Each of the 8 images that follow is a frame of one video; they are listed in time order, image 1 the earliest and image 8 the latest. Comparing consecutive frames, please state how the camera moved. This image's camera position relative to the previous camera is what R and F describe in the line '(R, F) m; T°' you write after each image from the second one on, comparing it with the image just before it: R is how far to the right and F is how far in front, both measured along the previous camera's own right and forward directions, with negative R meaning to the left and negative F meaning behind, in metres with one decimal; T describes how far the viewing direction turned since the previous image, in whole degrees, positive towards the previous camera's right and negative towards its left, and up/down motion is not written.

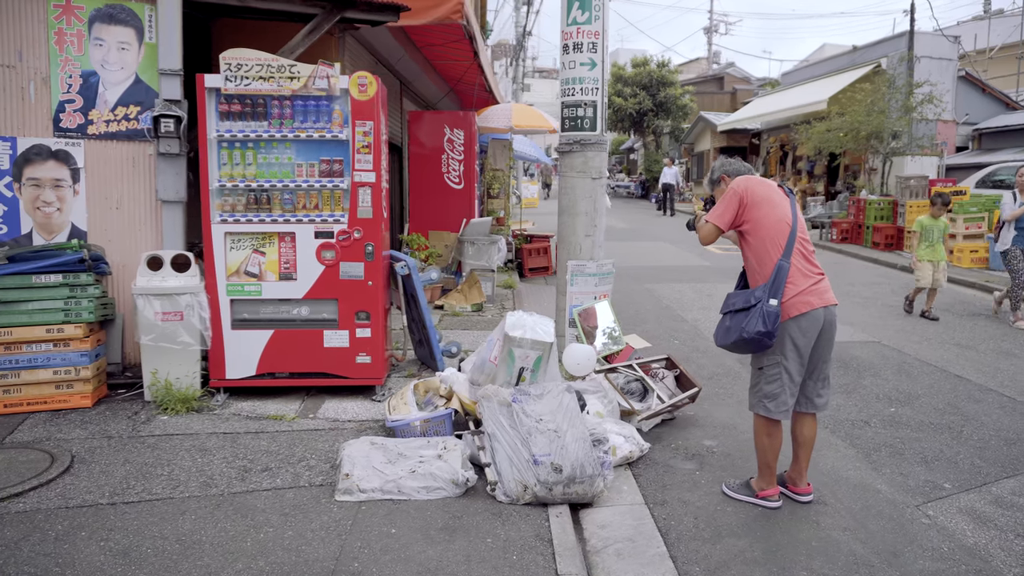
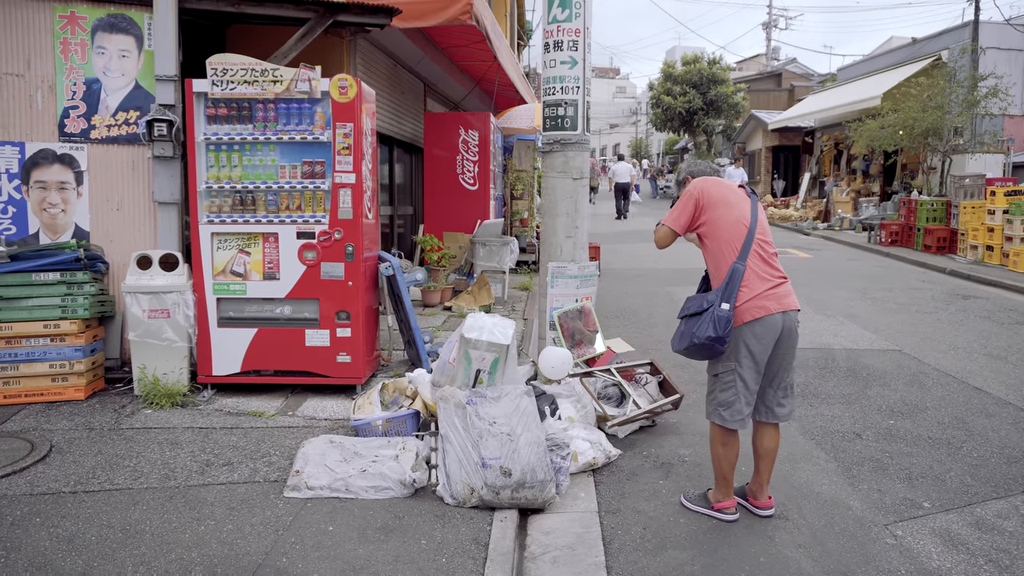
(+0.6, +0.1) m; -5°
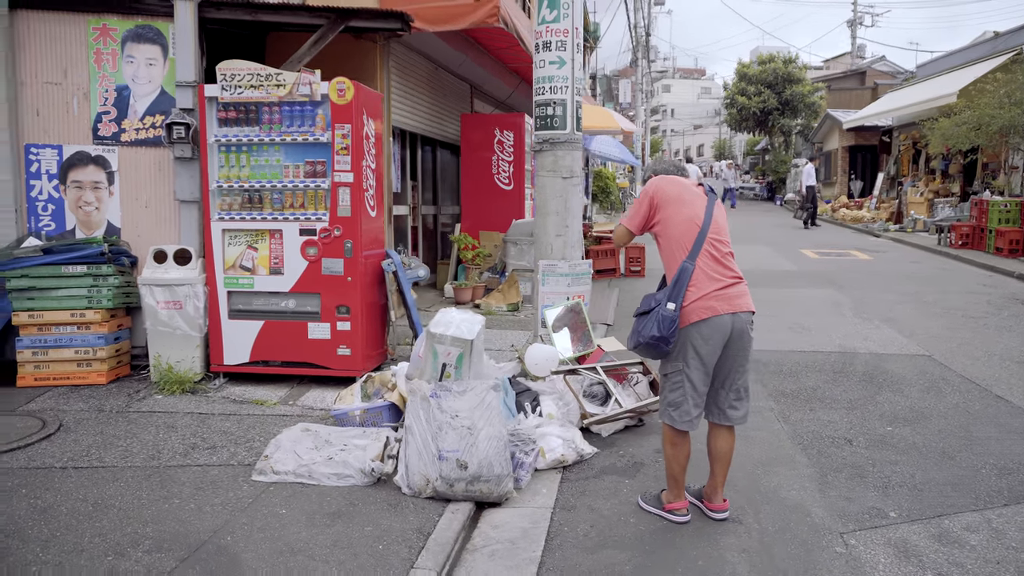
(+0.7, 0.0) m; -7°
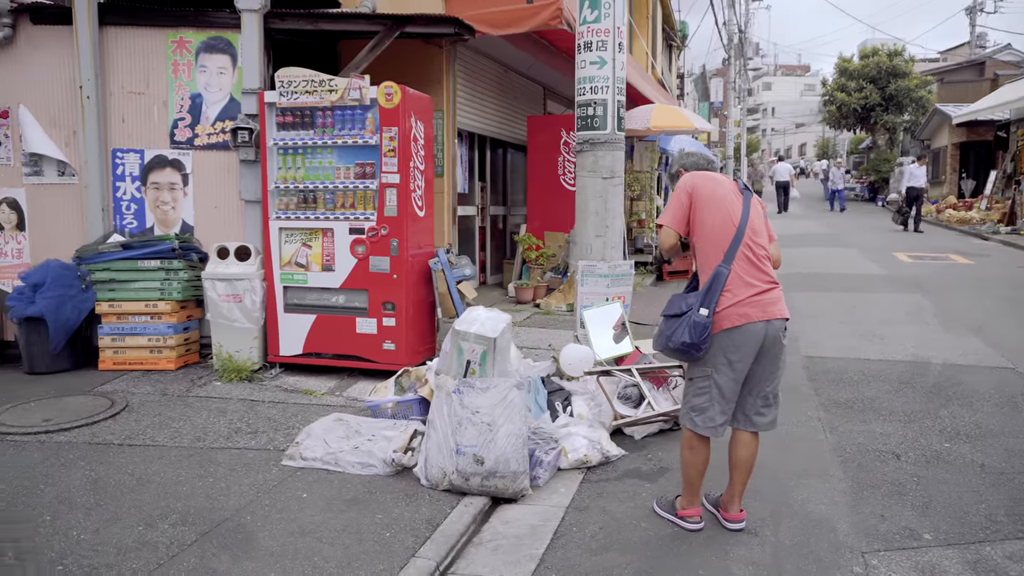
(+0.4, 0.0) m; -8°
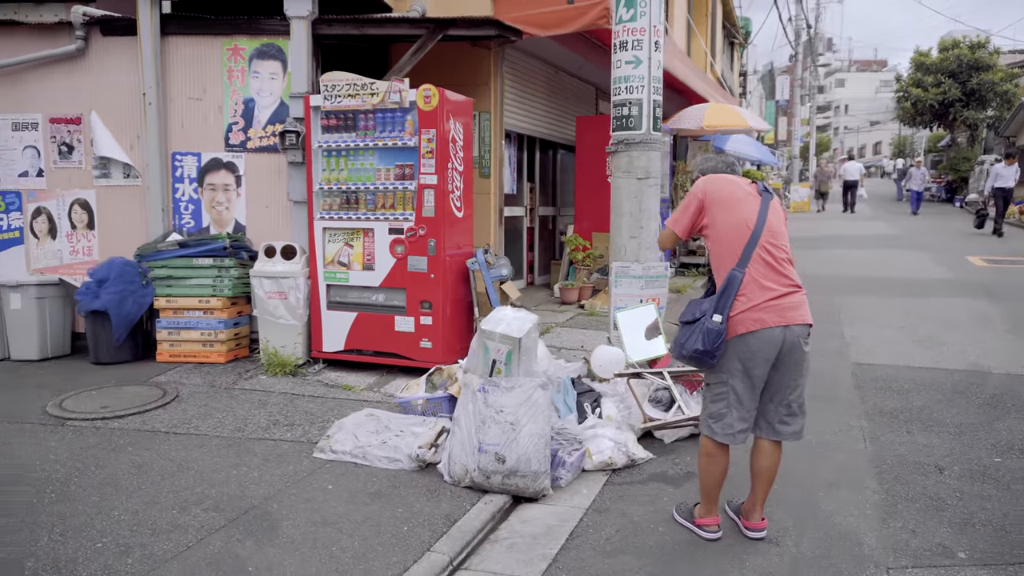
(+0.2, 0.0) m; -5°
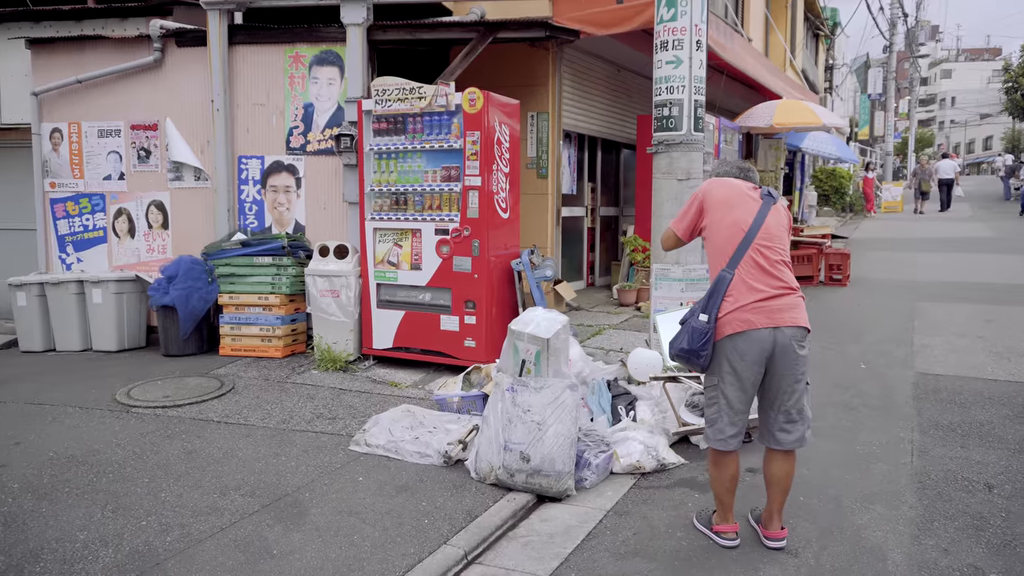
(+0.3, 0.0) m; -6°
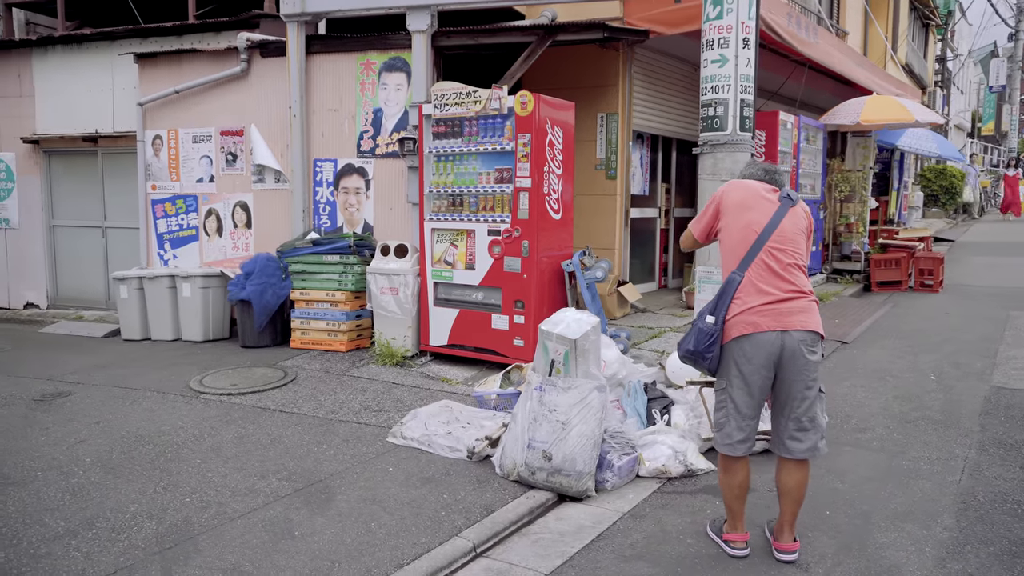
(+0.4, 0.0) m; -8°
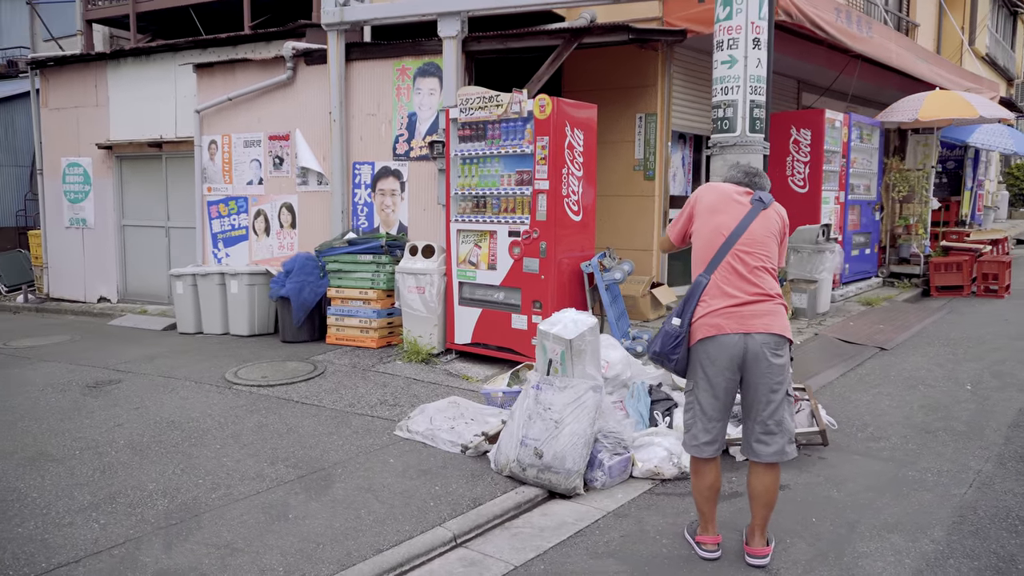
(+0.5, -0.1) m; -6°
